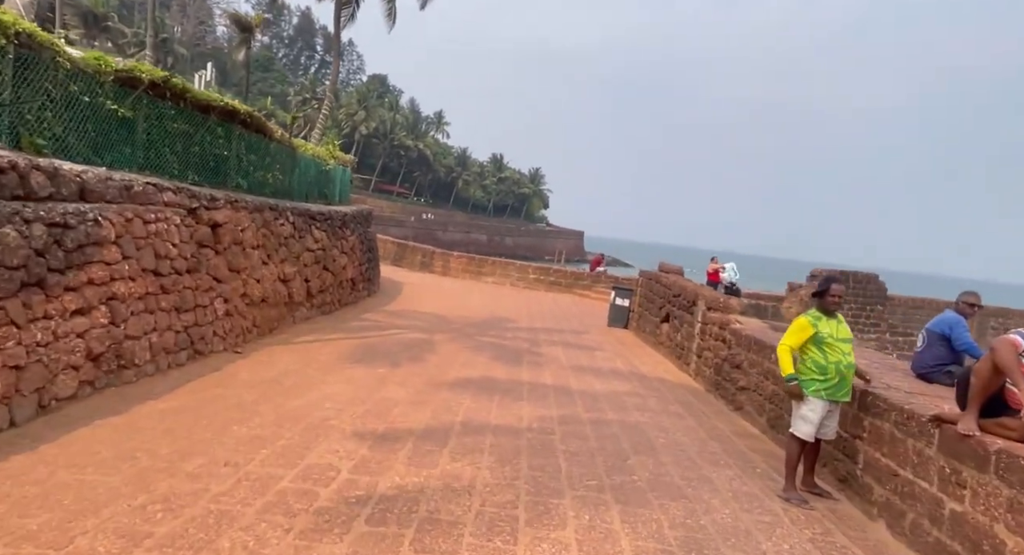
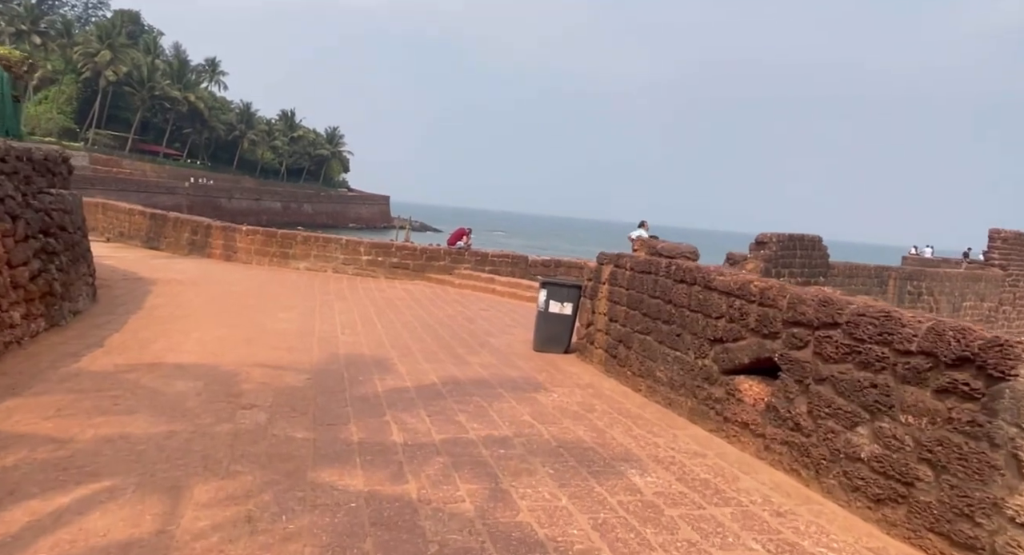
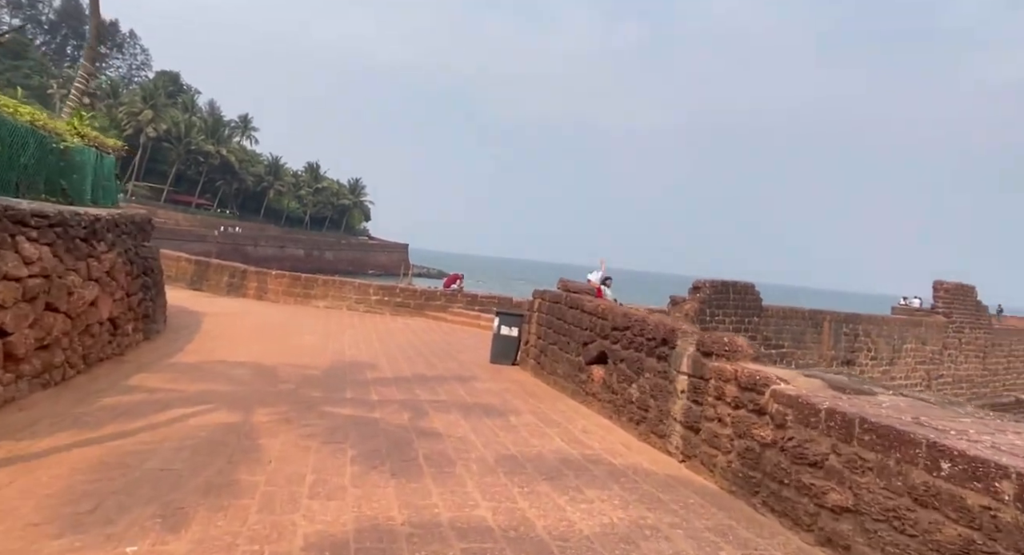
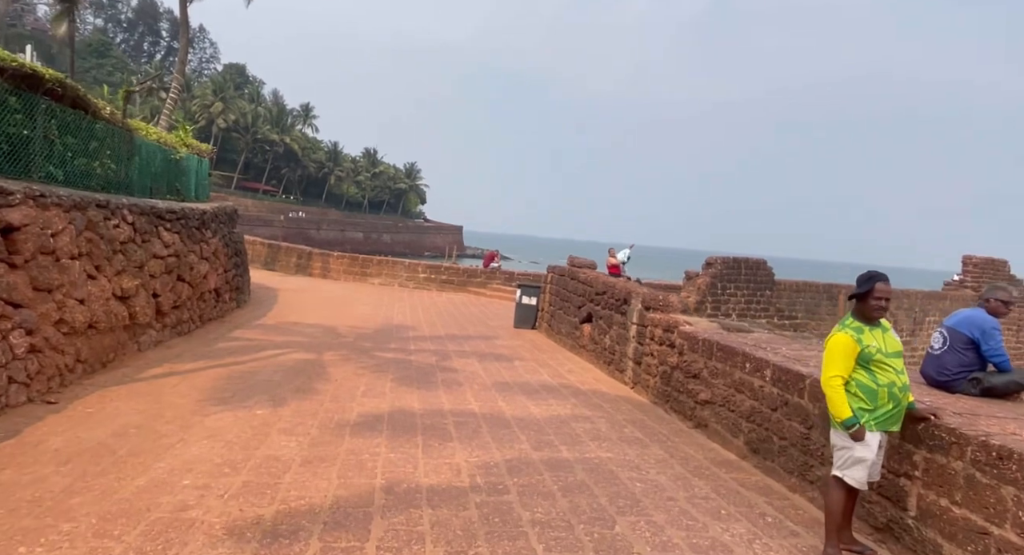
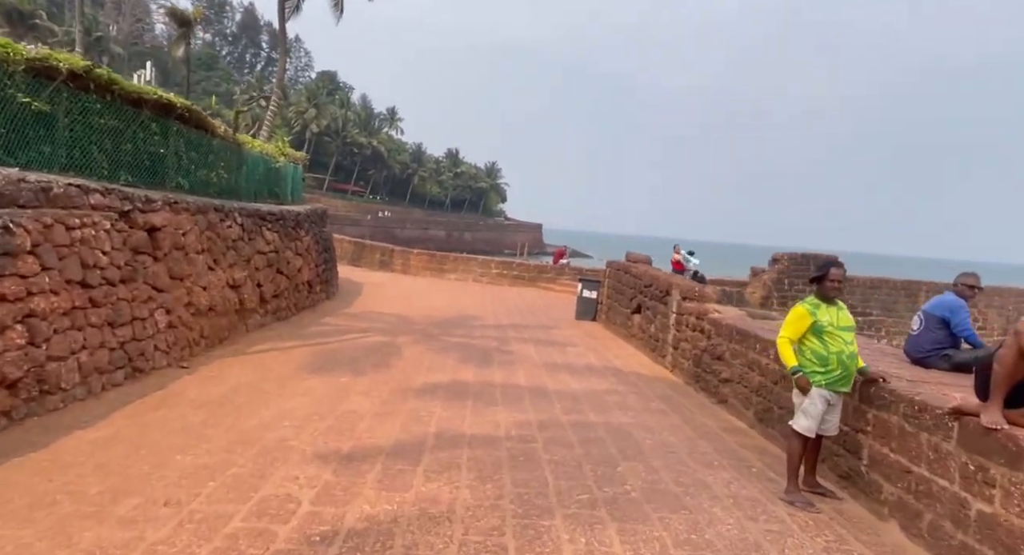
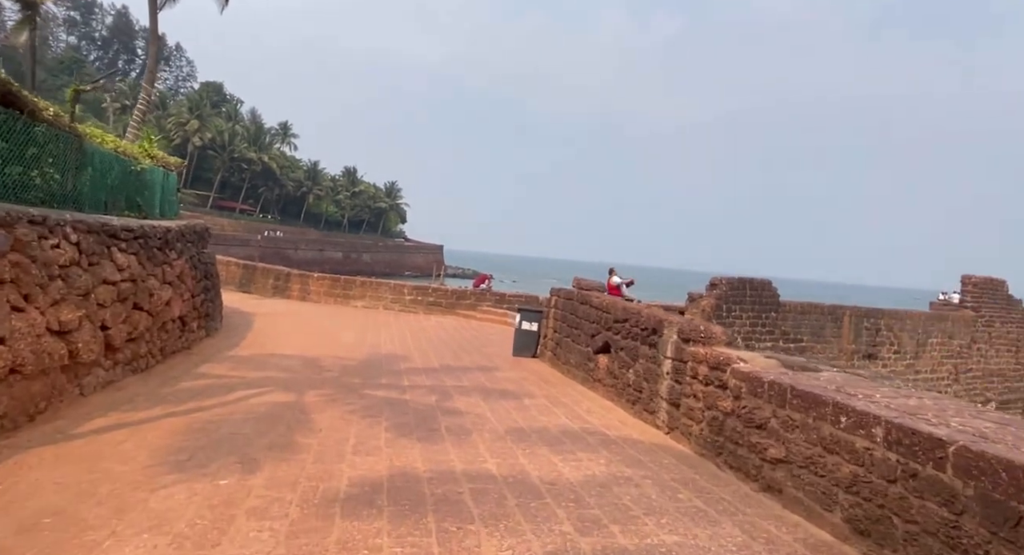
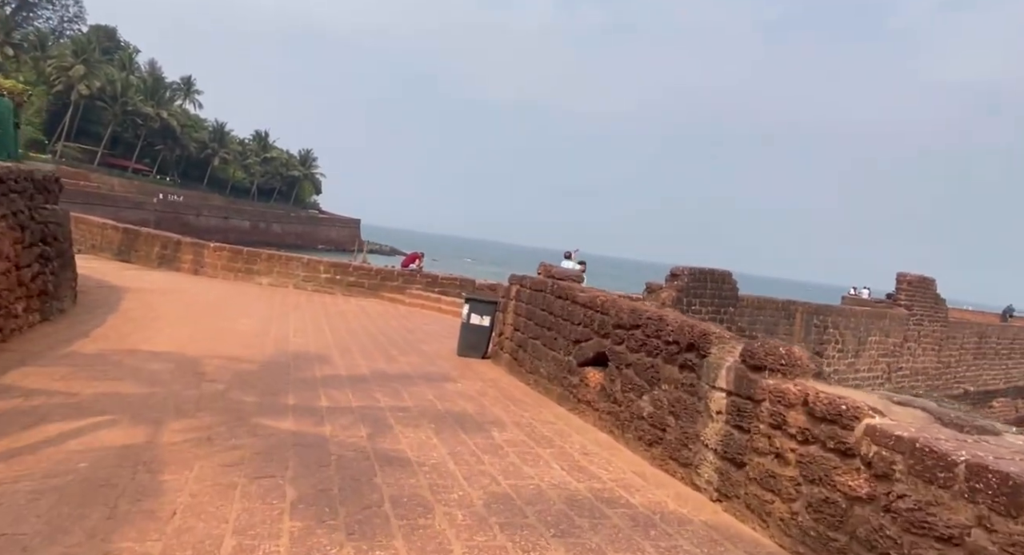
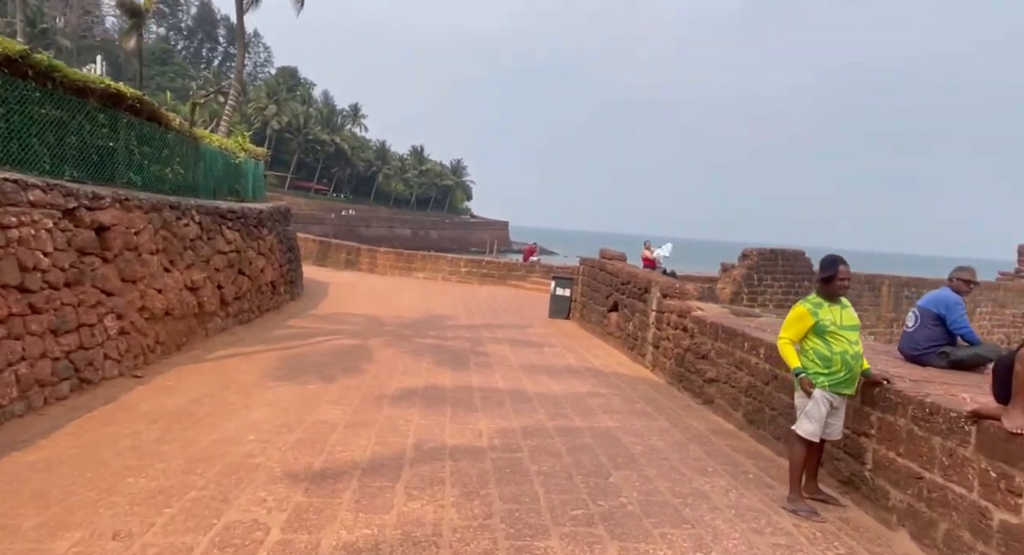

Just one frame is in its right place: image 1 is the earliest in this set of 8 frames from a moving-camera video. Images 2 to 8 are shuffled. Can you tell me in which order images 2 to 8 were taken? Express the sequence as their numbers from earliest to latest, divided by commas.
5, 8, 4, 6, 3, 7, 2
